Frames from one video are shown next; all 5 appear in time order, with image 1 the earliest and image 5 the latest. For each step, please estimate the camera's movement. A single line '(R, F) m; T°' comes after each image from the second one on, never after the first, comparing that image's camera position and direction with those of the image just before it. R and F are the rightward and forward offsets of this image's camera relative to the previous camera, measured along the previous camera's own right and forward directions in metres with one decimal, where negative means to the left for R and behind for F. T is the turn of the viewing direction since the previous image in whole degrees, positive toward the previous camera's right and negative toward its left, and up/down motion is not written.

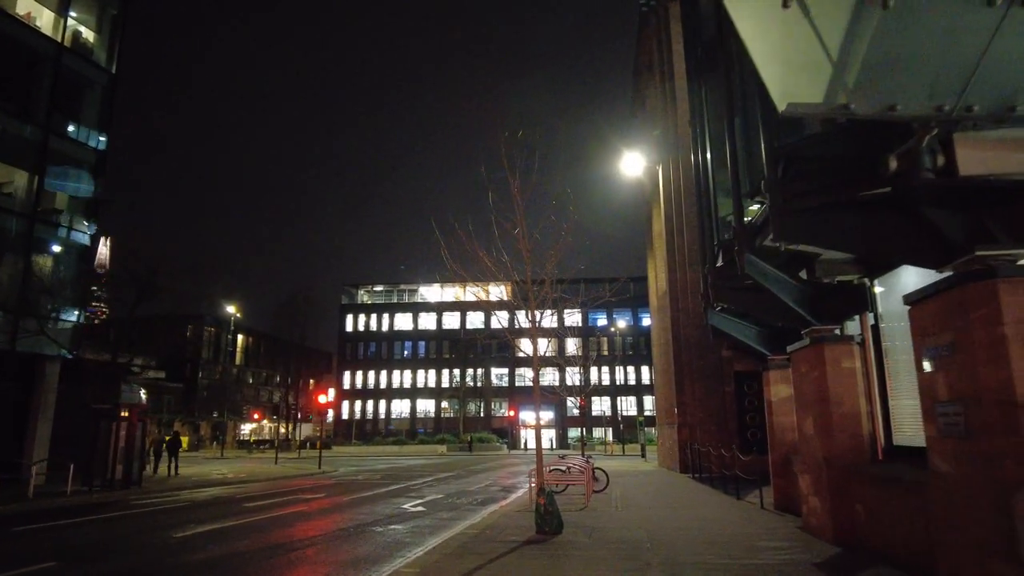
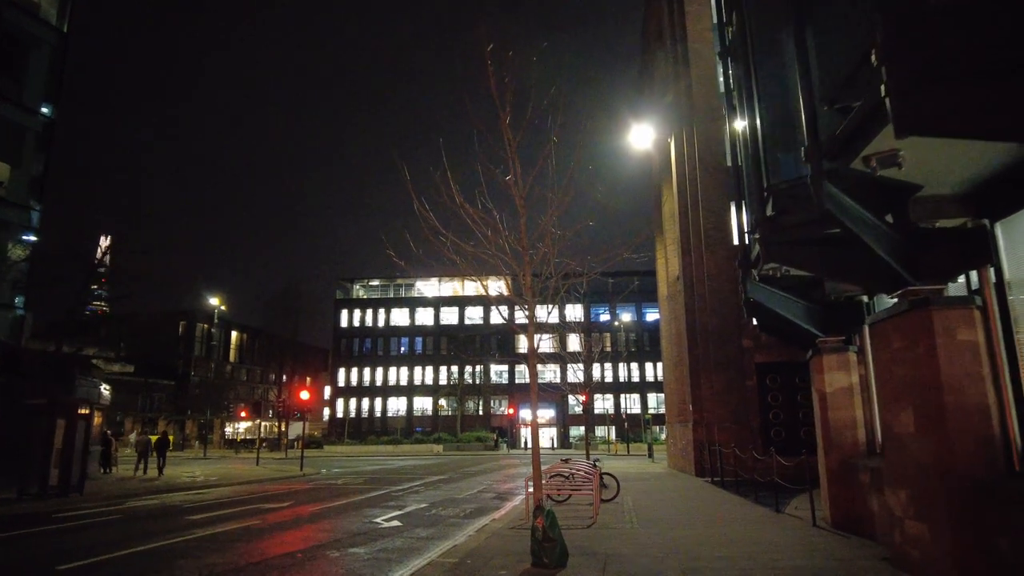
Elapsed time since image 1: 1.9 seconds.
(+0.2, +2.7) m; 0°
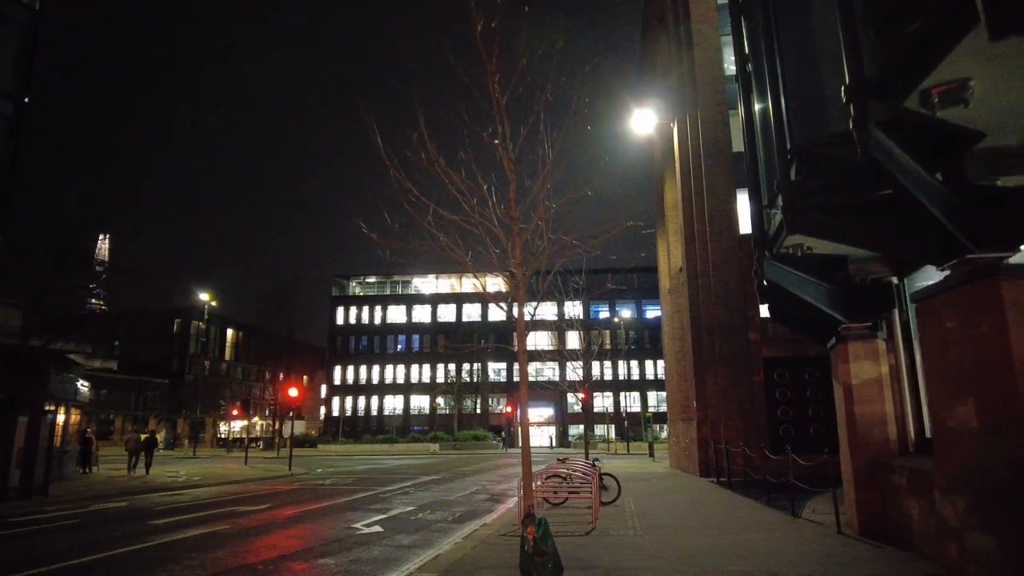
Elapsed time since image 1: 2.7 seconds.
(+0.1, +1.2) m; 0°
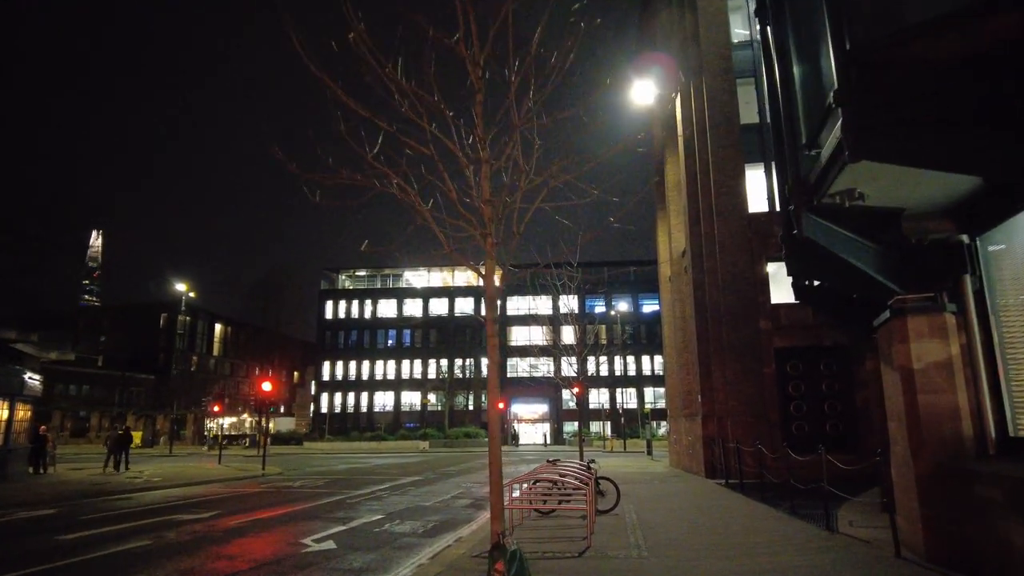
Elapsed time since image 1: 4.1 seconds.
(+0.3, +2.1) m; 0°
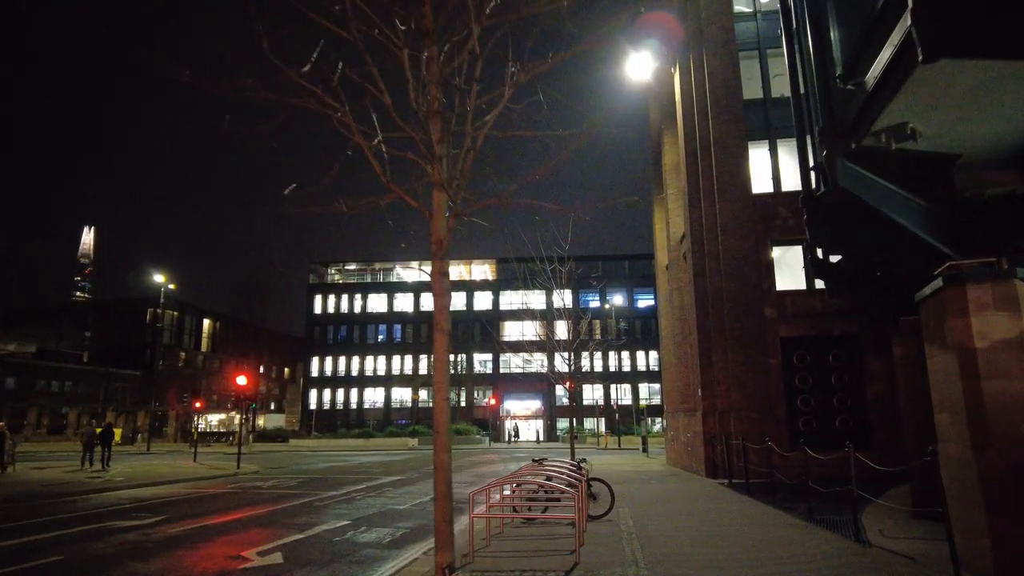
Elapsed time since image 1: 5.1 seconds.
(+0.2, +1.5) m; 0°
